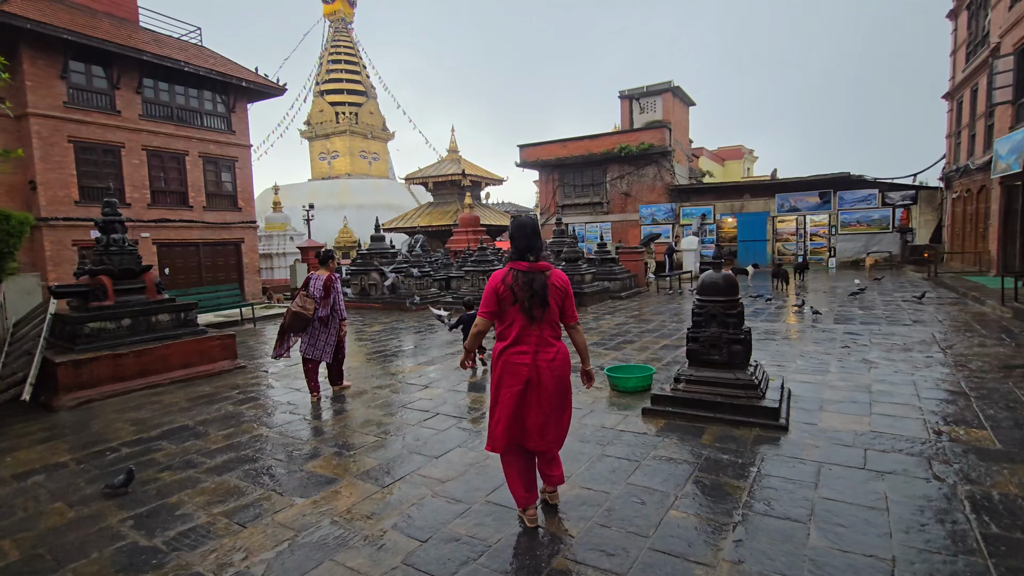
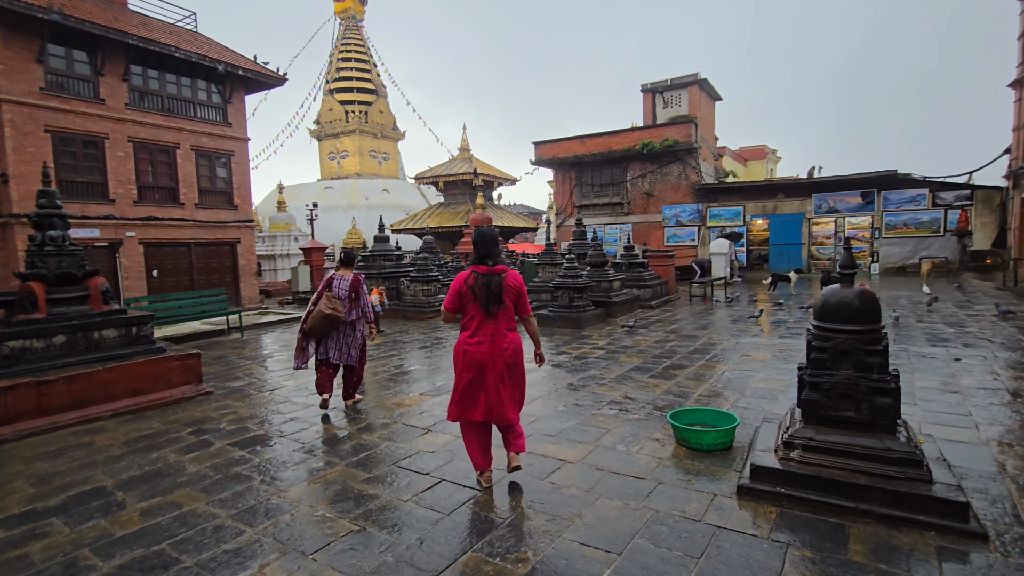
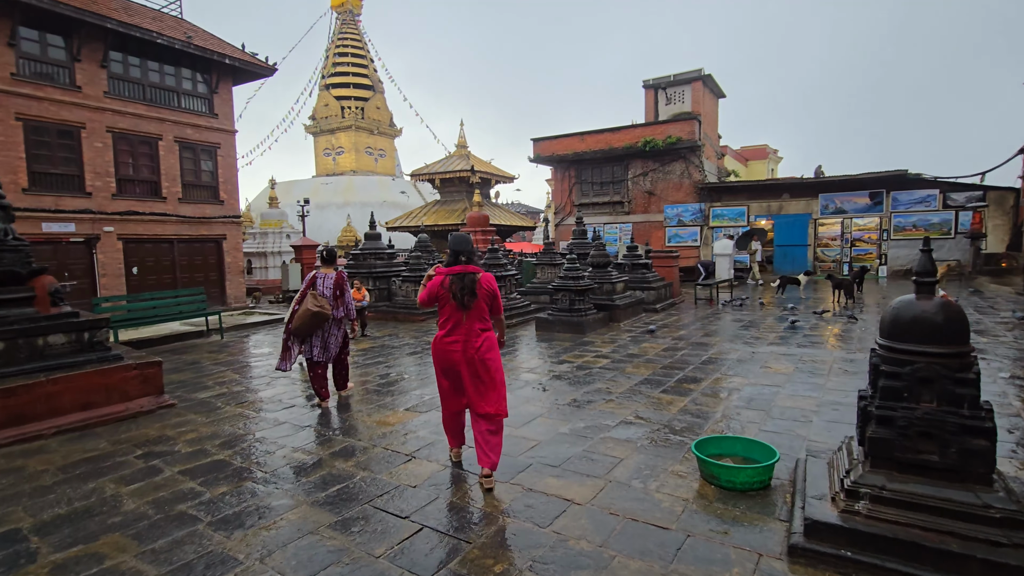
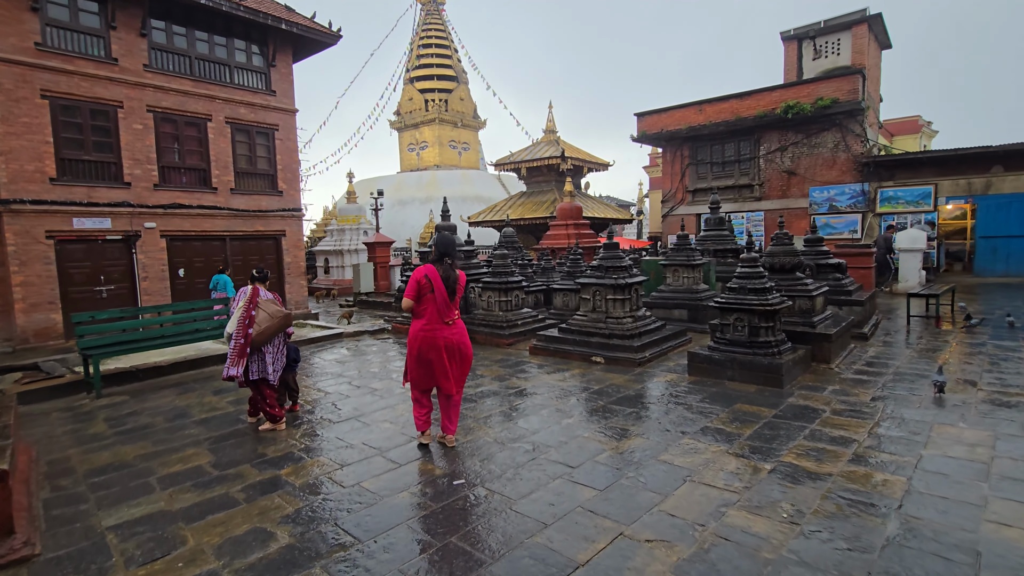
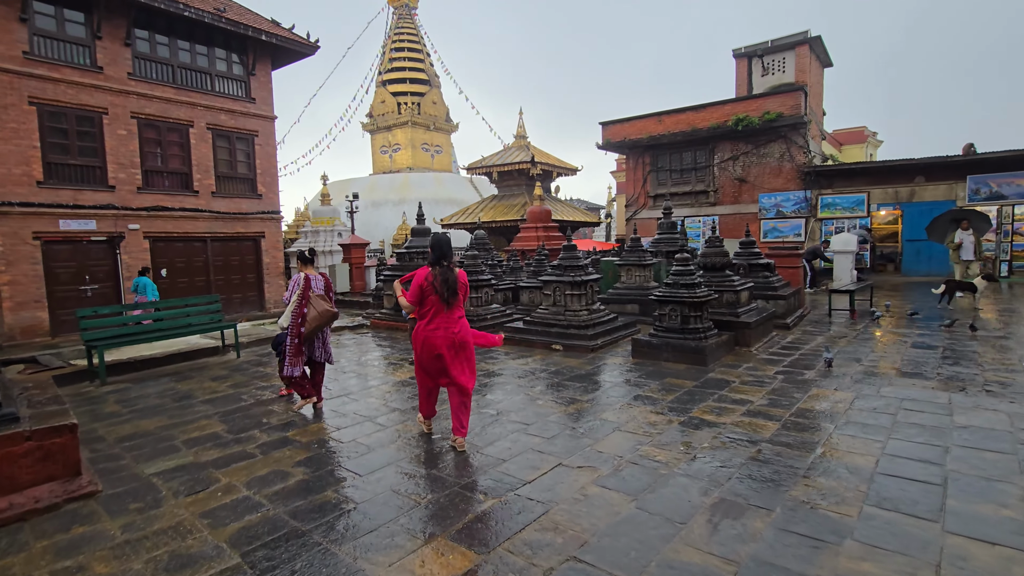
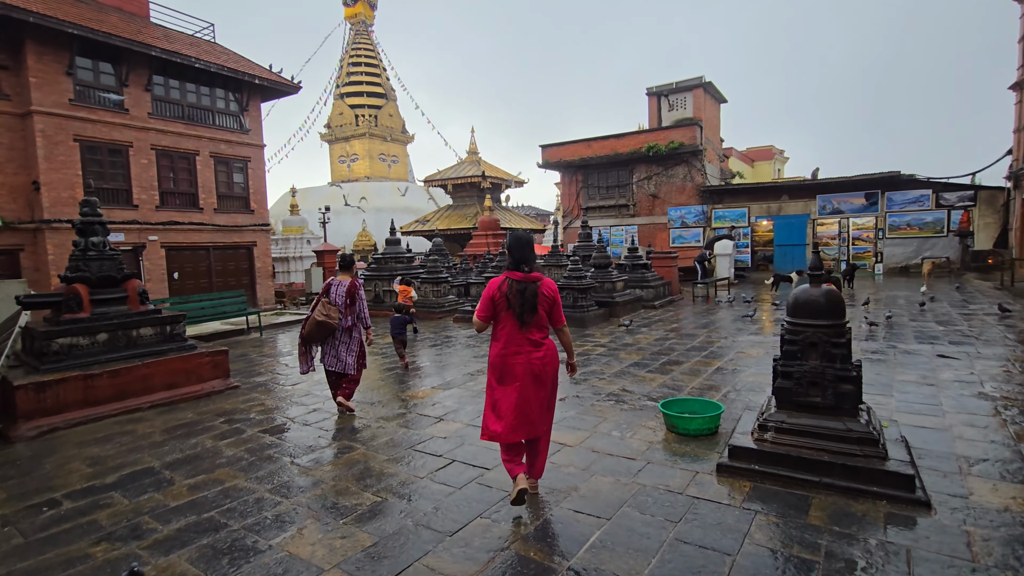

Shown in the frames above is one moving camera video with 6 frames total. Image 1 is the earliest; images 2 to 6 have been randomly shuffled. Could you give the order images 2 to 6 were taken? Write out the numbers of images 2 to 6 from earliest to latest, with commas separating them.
6, 2, 3, 5, 4
